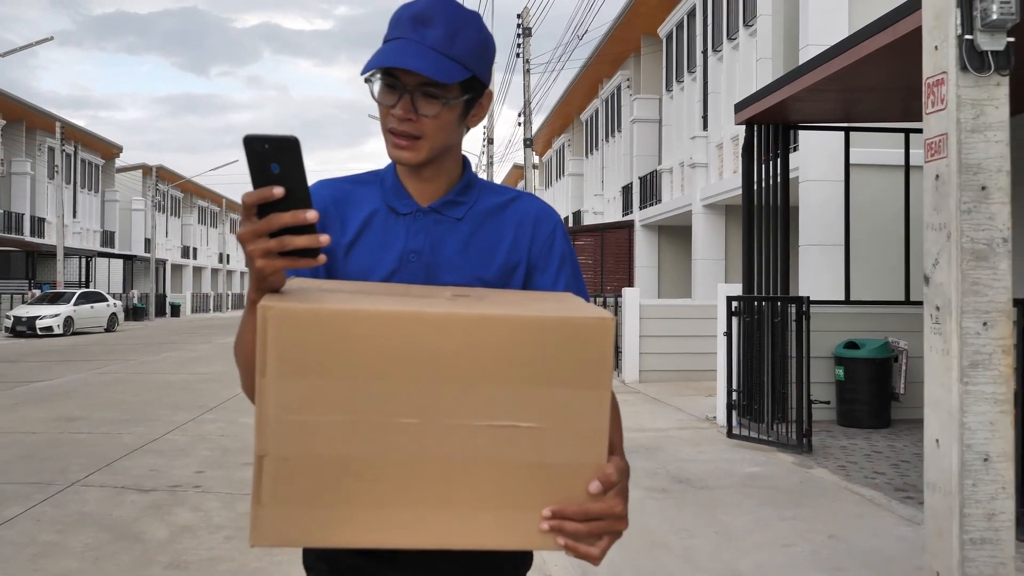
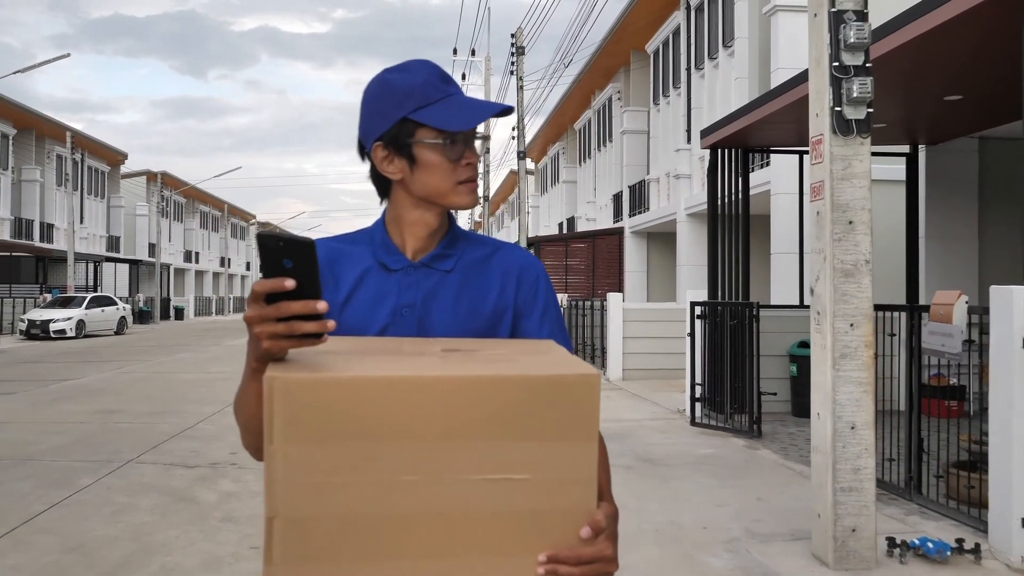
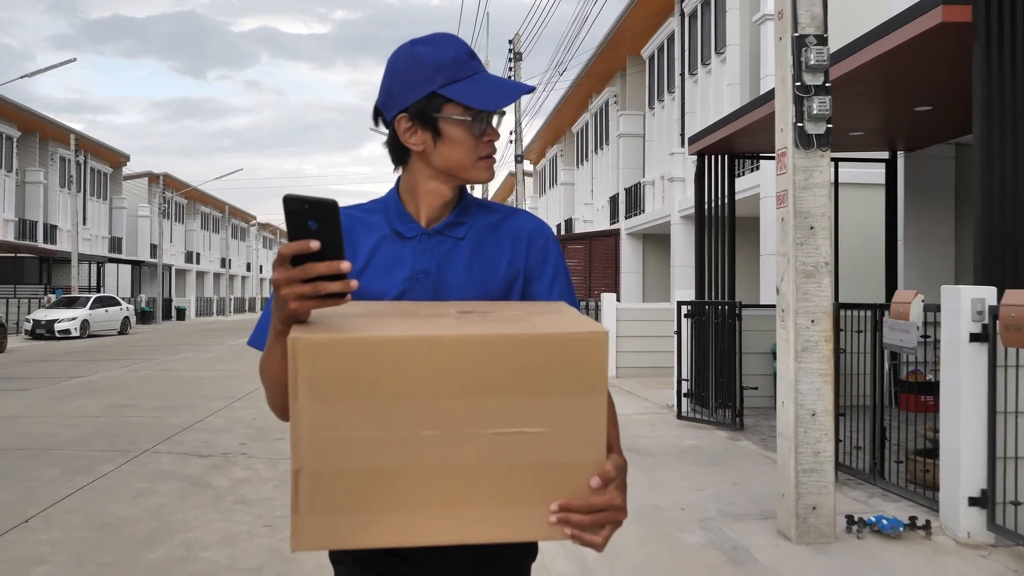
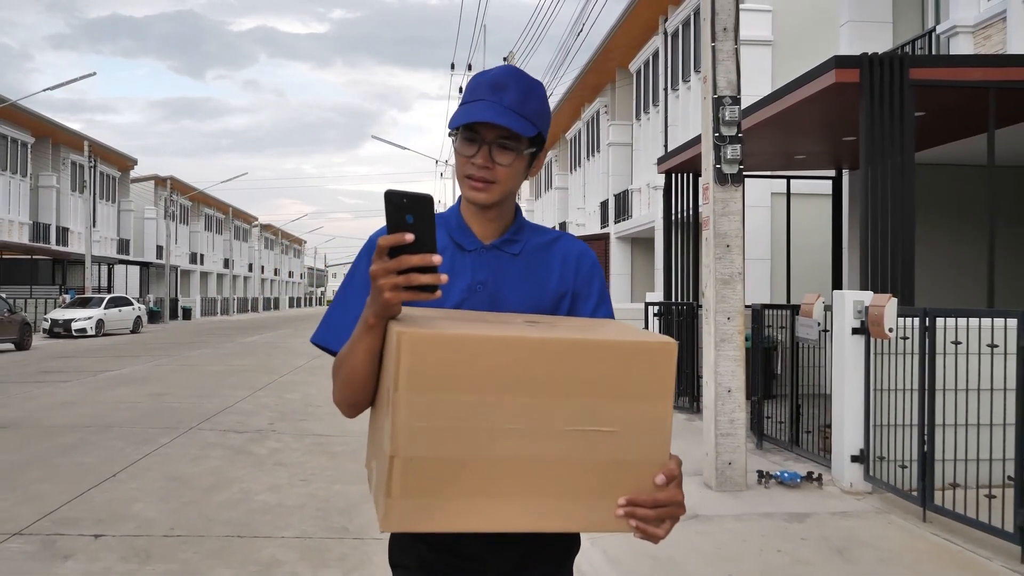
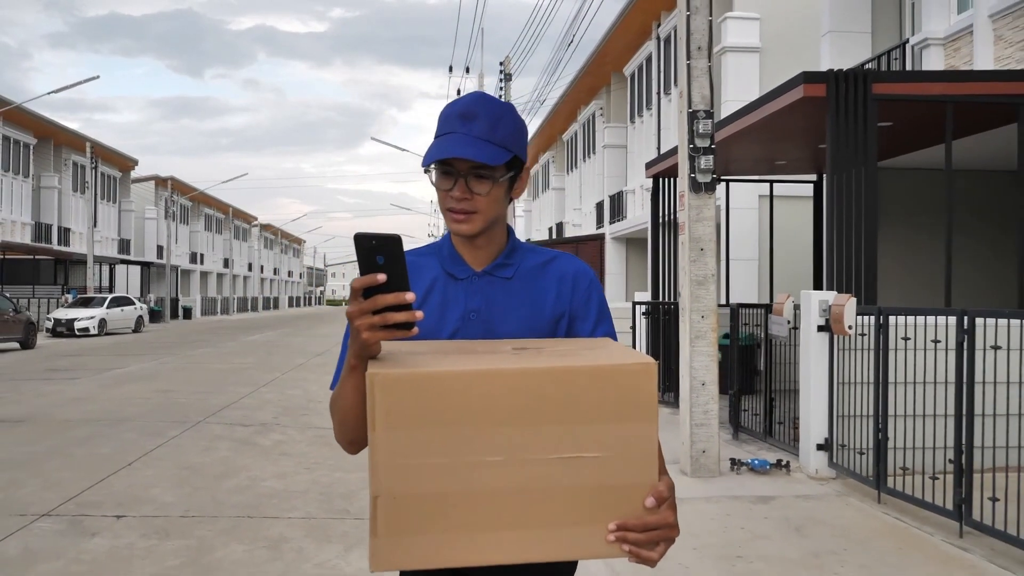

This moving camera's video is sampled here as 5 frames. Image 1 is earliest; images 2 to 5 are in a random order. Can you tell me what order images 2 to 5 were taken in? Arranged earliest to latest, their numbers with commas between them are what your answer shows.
2, 3, 4, 5
